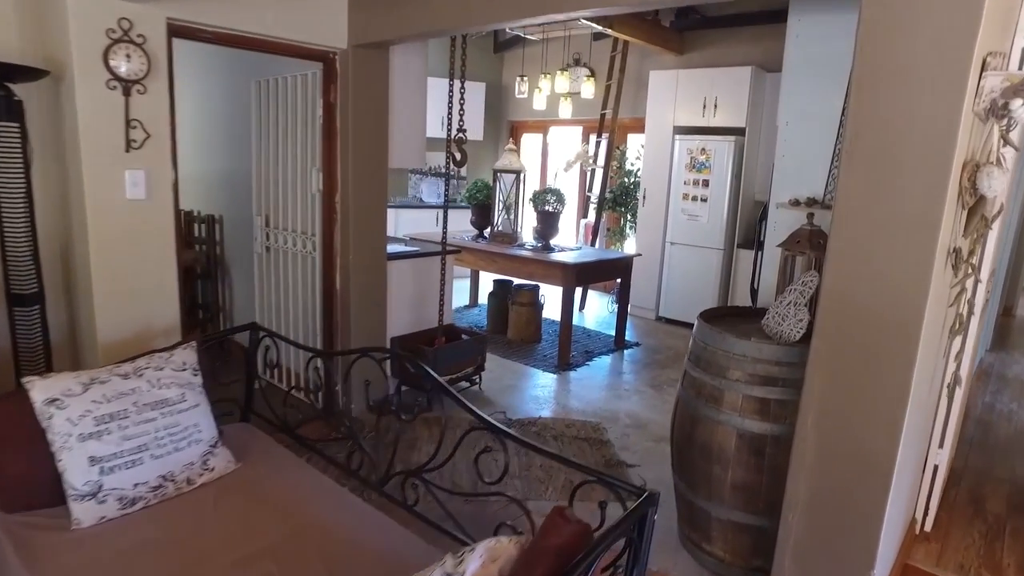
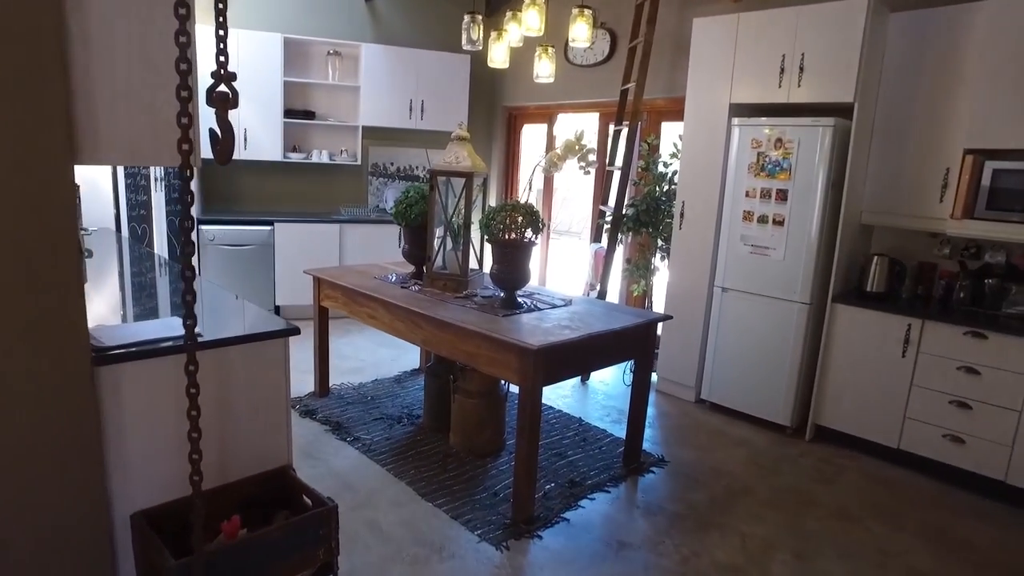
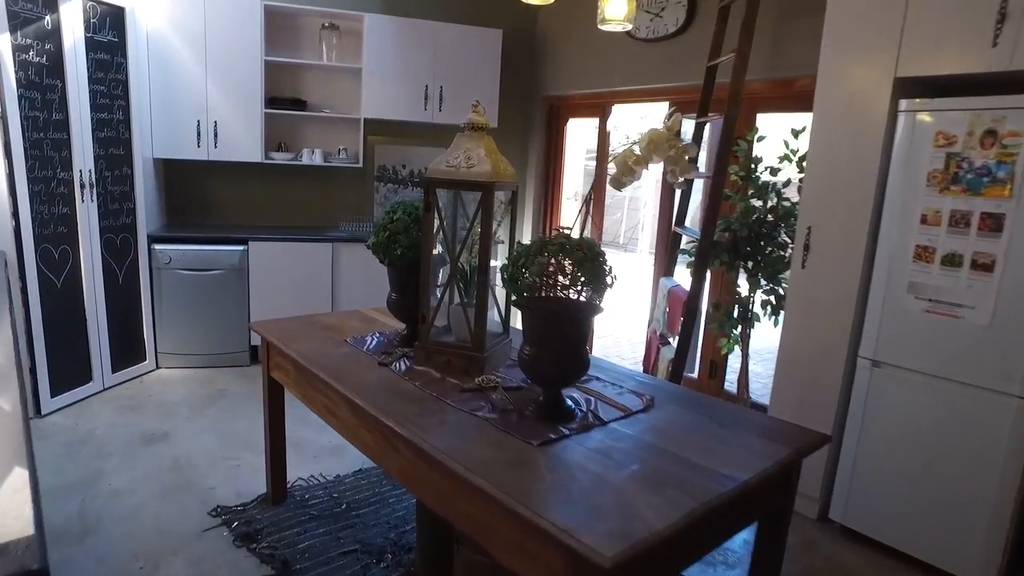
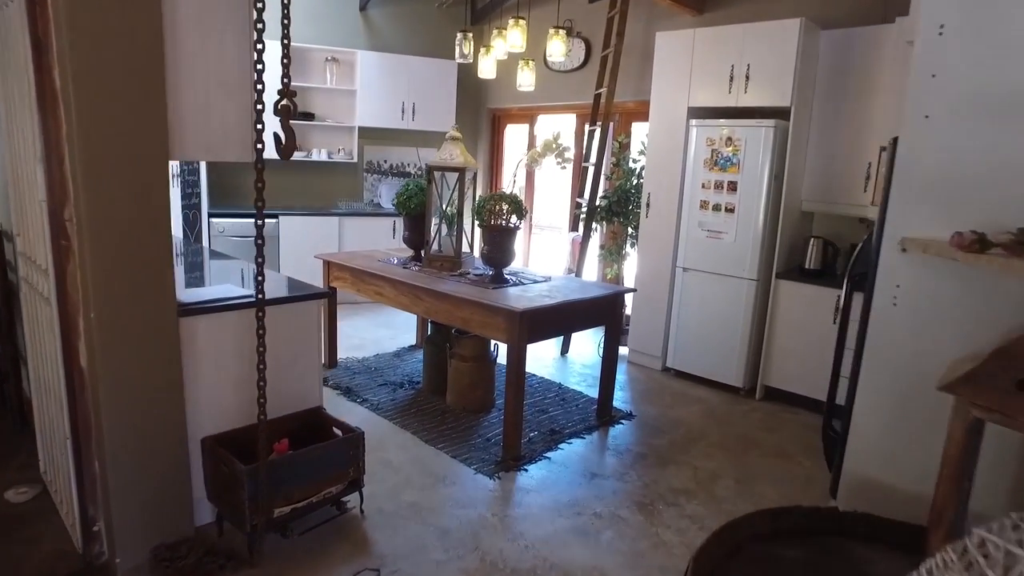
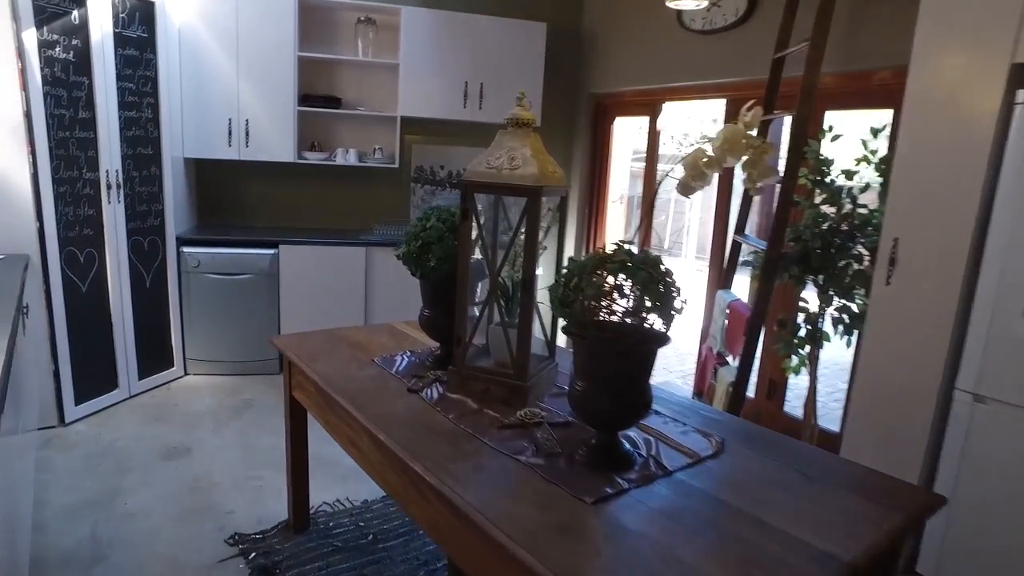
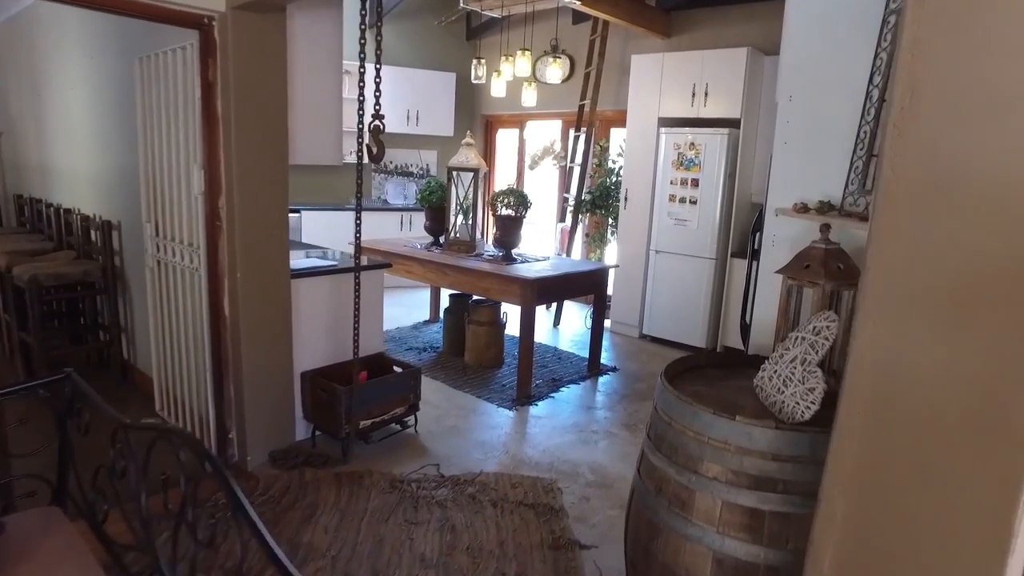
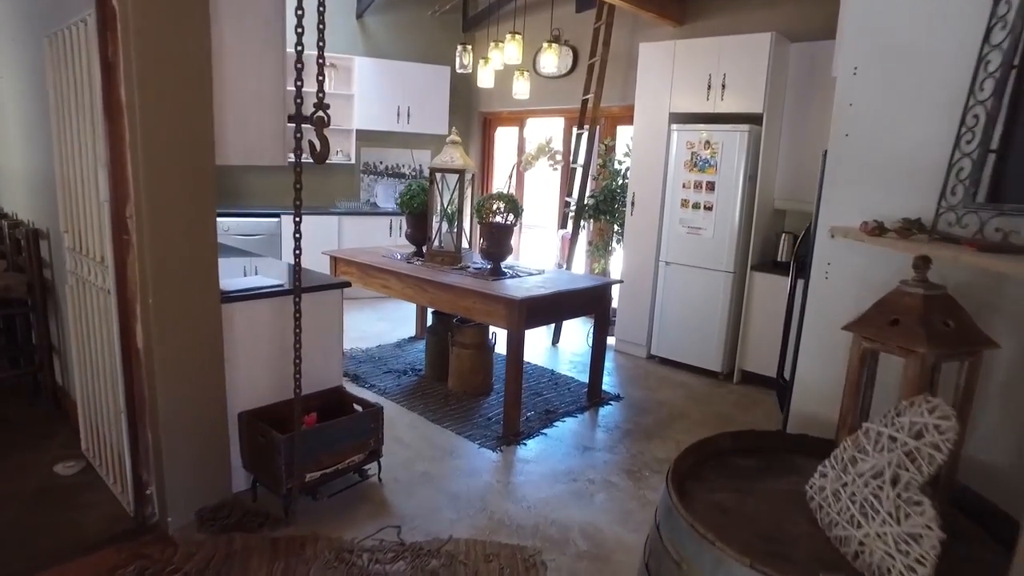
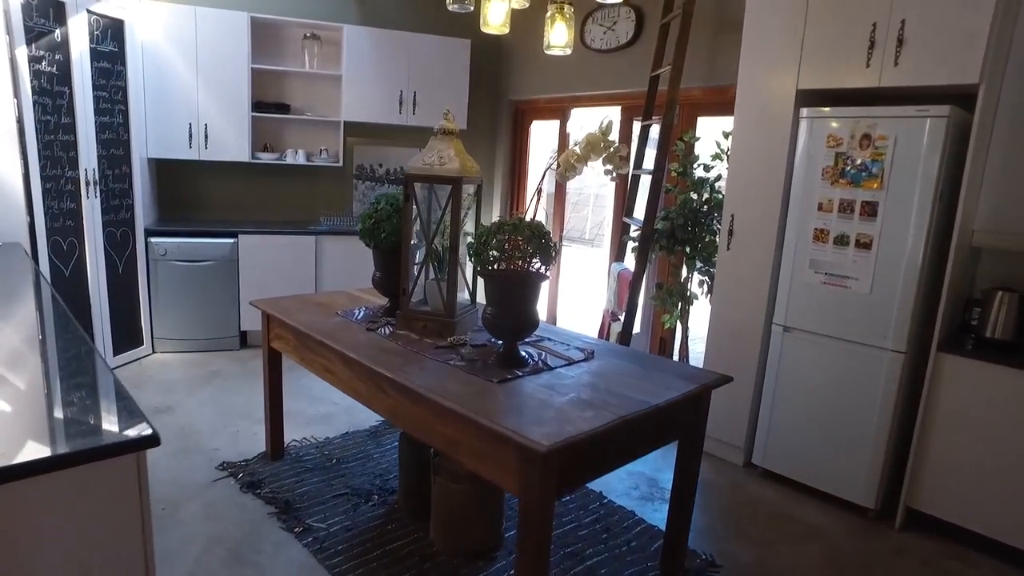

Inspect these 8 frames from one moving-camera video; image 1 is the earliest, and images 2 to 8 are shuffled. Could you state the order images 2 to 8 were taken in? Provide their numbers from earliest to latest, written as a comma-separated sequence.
6, 7, 4, 2, 8, 3, 5
